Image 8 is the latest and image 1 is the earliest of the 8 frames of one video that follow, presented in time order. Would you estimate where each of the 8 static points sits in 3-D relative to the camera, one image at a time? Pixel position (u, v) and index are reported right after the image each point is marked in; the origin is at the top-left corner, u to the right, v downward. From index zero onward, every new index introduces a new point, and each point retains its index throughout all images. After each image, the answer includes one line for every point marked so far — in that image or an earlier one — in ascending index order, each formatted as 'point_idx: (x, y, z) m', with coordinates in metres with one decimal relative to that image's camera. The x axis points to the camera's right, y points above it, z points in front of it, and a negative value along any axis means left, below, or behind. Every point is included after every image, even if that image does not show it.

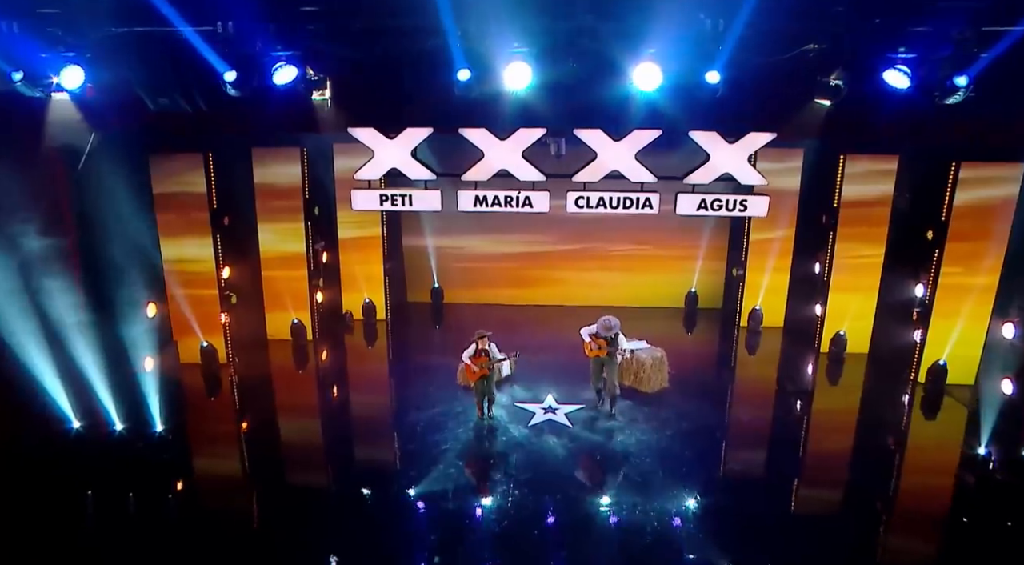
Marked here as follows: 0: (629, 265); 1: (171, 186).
0: (+1.7, +0.2, +8.4) m
1: (-3.4, +1.0, +5.9) m
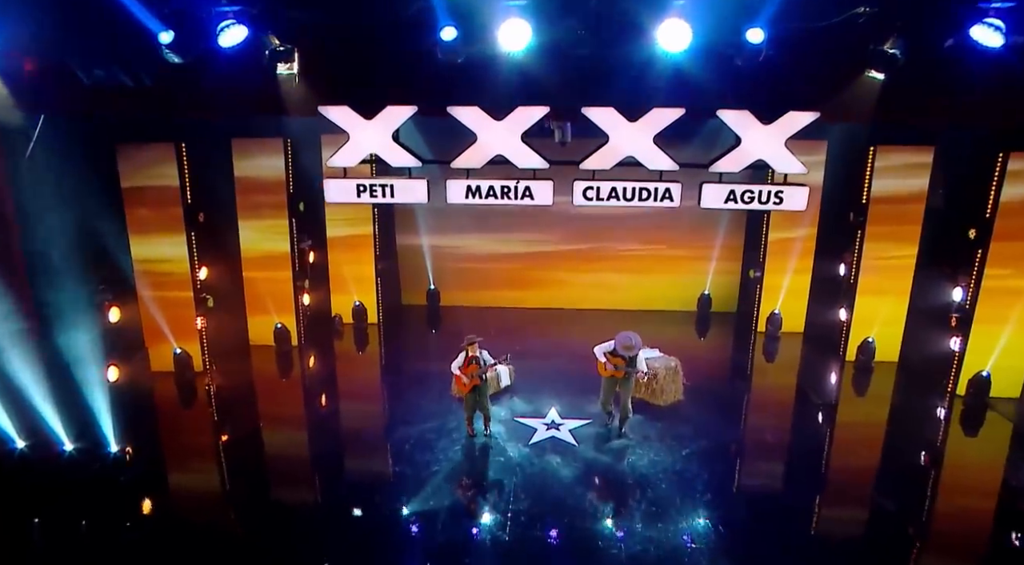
0: (+1.7, +0.2, +7.9) m
1: (-3.4, +0.9, +5.4) m
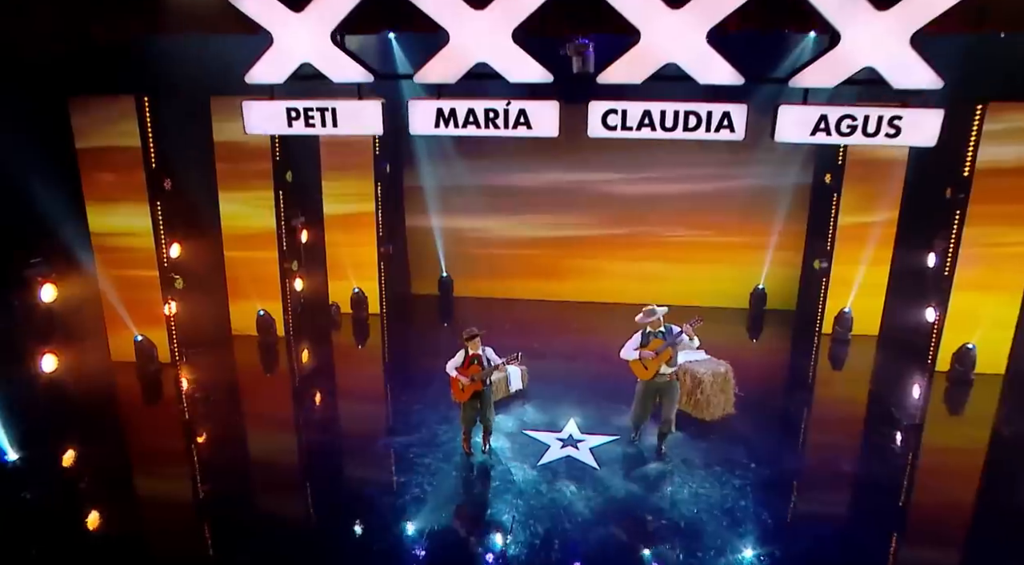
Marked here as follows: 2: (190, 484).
0: (+1.9, +0.3, +6.8) m
1: (-3.3, +1.1, +4.7) m
2: (-2.1, -1.3, +3.8) m
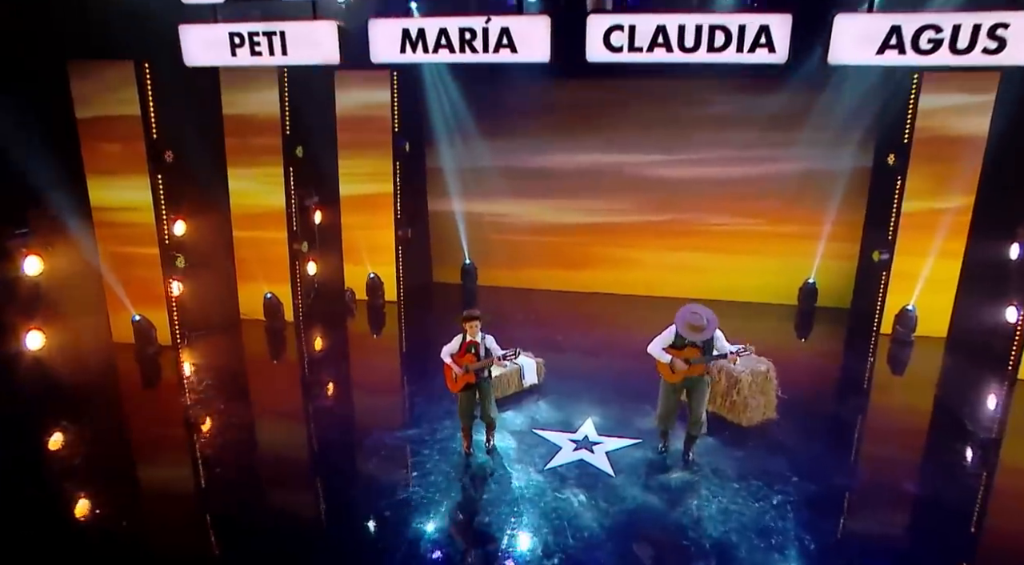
0: (+2.2, +0.4, +6.2) m
1: (-3.1, +1.3, +4.5) m
2: (-2.0, -1.2, +3.6) m
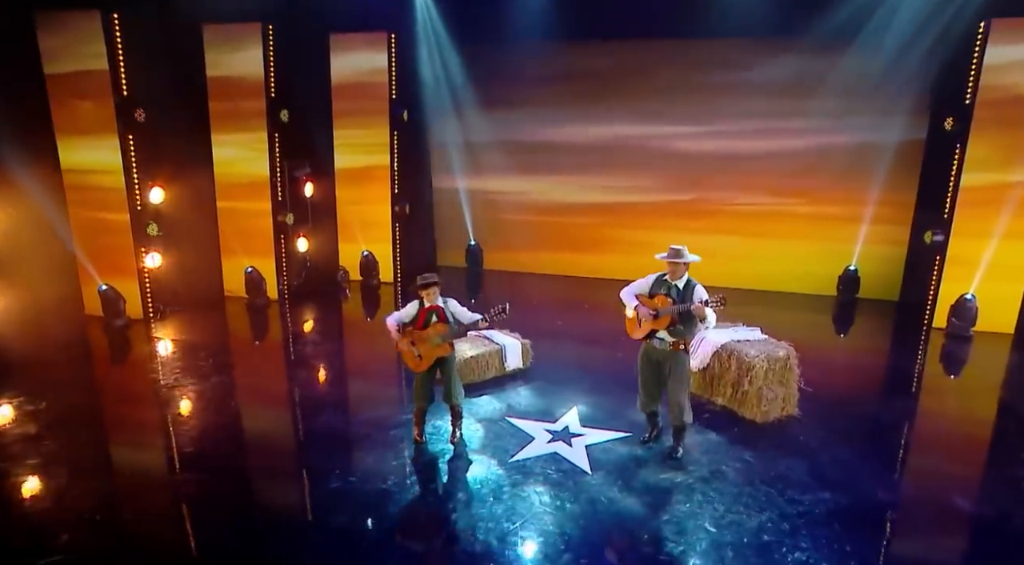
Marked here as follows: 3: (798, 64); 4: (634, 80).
0: (+2.2, +0.5, +5.6) m
1: (-3.2, +1.6, +4.2) m
2: (-2.2, -0.9, +3.2) m
3: (+2.5, +1.9, +5.1) m
4: (+1.2, +1.9, +5.5) m
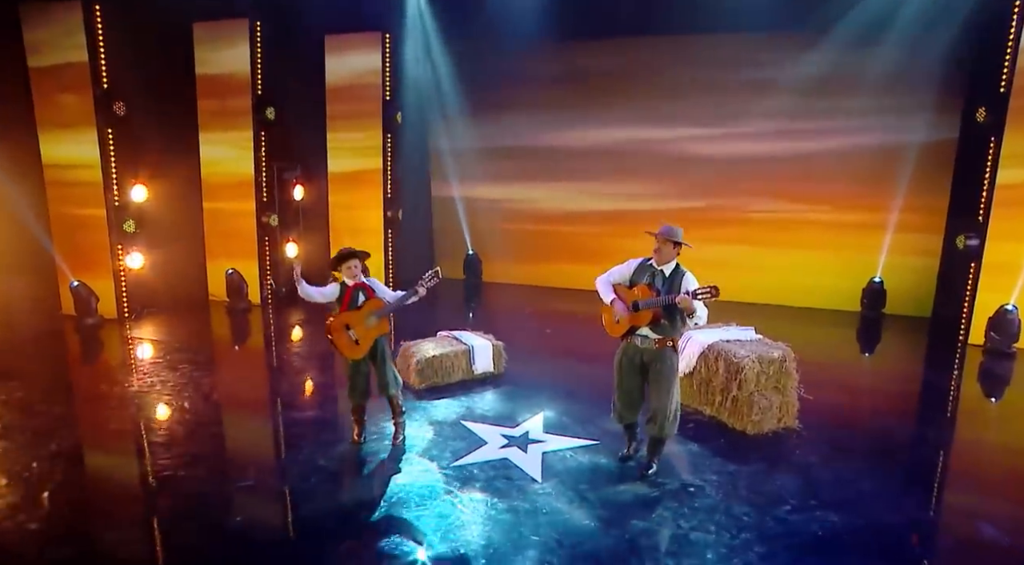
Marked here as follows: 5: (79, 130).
0: (+2.2, +0.4, +5.2) m
1: (-3.3, +1.6, +4.2) m
2: (-2.4, -0.9, +3.0) m
3: (+2.5, +1.8, +4.8) m
4: (+1.2, +1.8, +5.2) m
5: (-3.1, +1.1, +4.3) m
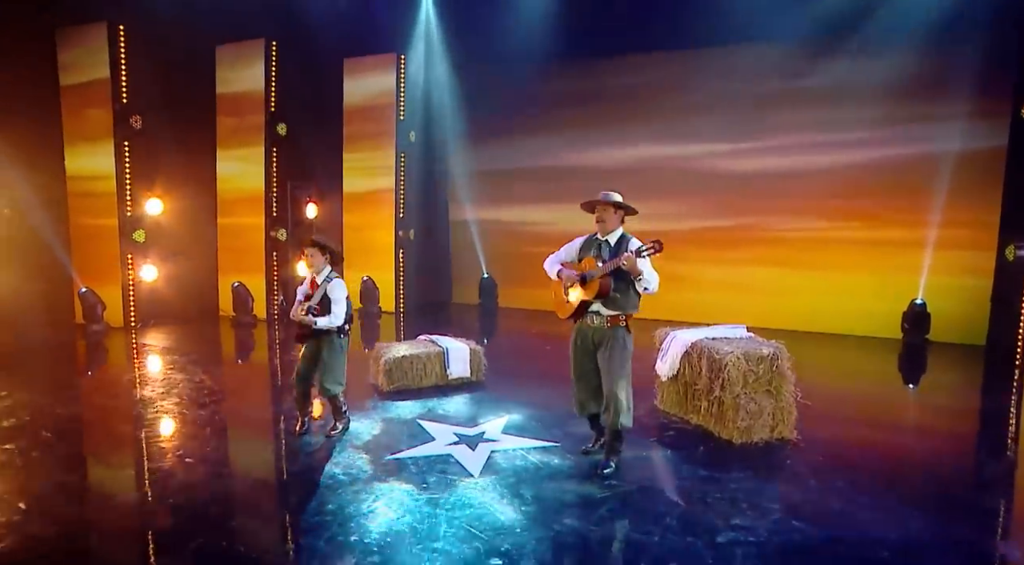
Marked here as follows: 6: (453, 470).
0: (+2.3, +0.2, +4.8) m
1: (-3.2, +1.6, +4.4) m
2: (-2.5, -0.8, +3.0) m
3: (+2.5, +1.6, +4.5) m
4: (+1.3, +1.6, +5.1) m
5: (-3.1, +1.0, +4.5) m
6: (-0.2, -0.7, +2.1) m
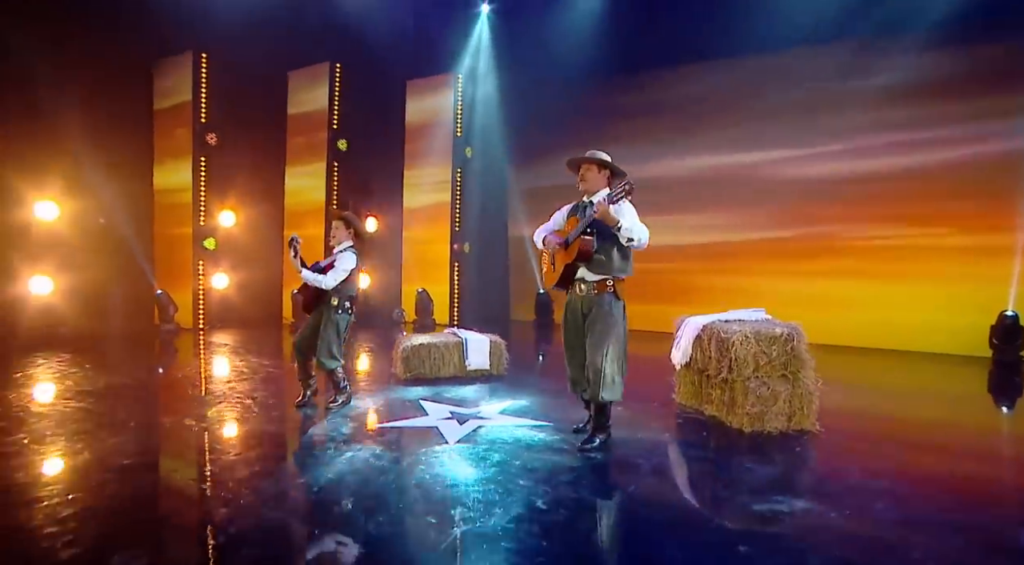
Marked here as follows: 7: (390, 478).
0: (+2.6, +0.1, +4.4) m
1: (-2.9, +1.5, +5.0) m
2: (-2.4, -0.7, +3.2) m
3: (+2.9, +1.5, +4.1) m
4: (+1.7, +1.5, +4.9) m
5: (-2.7, +1.0, +4.9) m
6: (-0.2, -0.5, +2.0) m
7: (-0.3, -0.6, +1.7) m
